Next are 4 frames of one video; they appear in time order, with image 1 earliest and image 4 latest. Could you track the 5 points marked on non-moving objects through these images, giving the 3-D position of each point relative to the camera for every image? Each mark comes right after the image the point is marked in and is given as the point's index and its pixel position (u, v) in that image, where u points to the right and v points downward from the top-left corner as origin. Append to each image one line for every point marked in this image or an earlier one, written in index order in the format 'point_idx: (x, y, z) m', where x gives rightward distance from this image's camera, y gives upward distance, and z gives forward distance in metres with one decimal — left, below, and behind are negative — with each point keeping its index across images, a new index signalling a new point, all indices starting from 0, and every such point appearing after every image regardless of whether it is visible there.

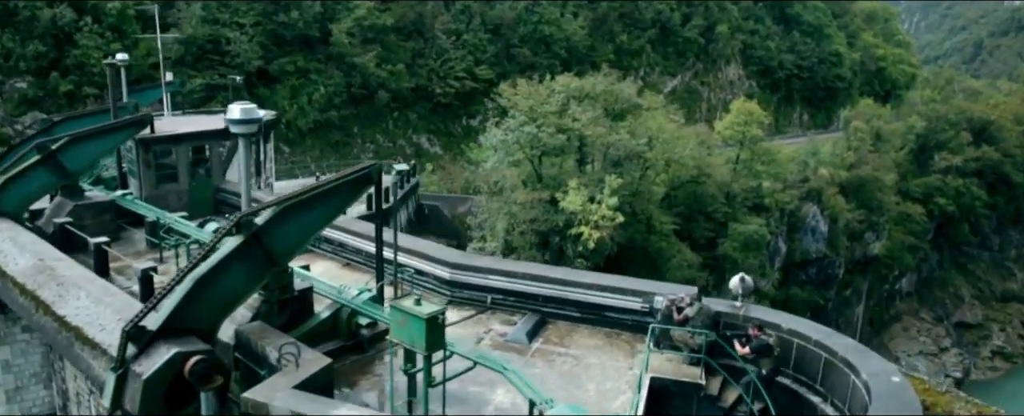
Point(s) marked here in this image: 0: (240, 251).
0: (-2.3, -0.4, +6.3) m
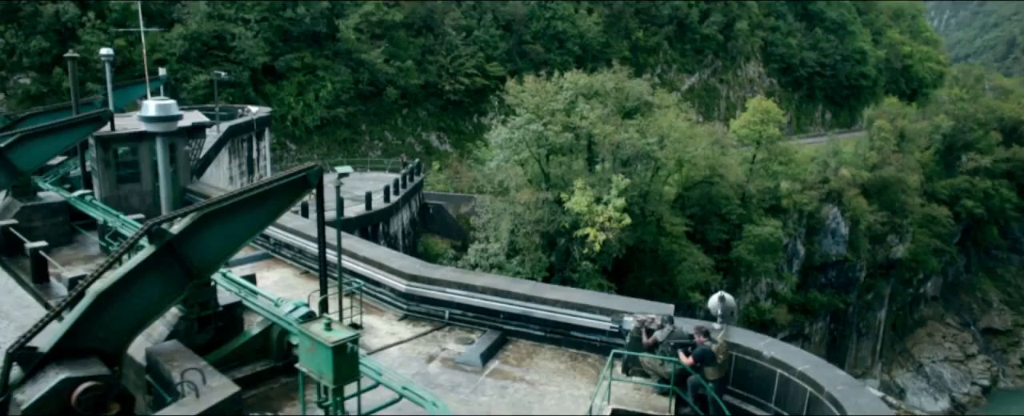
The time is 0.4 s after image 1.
0: (-2.7, -0.4, +5.7) m
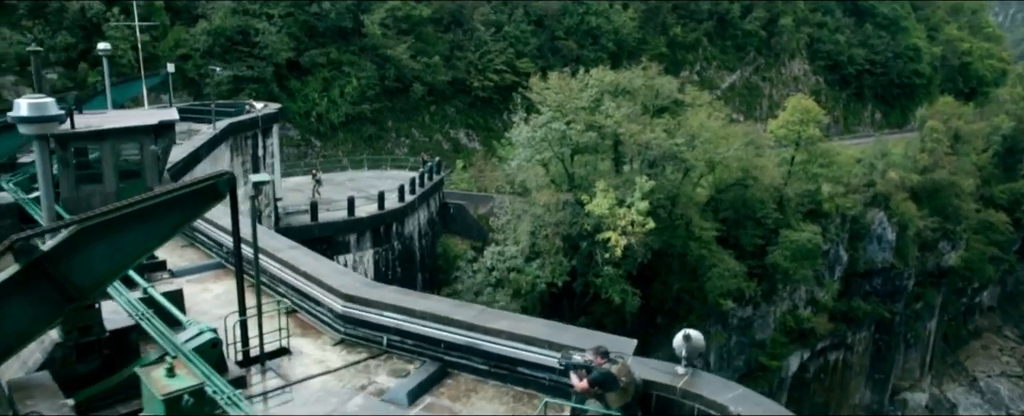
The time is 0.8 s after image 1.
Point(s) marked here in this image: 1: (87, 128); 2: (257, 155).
0: (-3.3, -0.5, +5.0) m
1: (-5.7, +1.1, +10.0) m
2: (-6.4, +1.3, +18.8) m
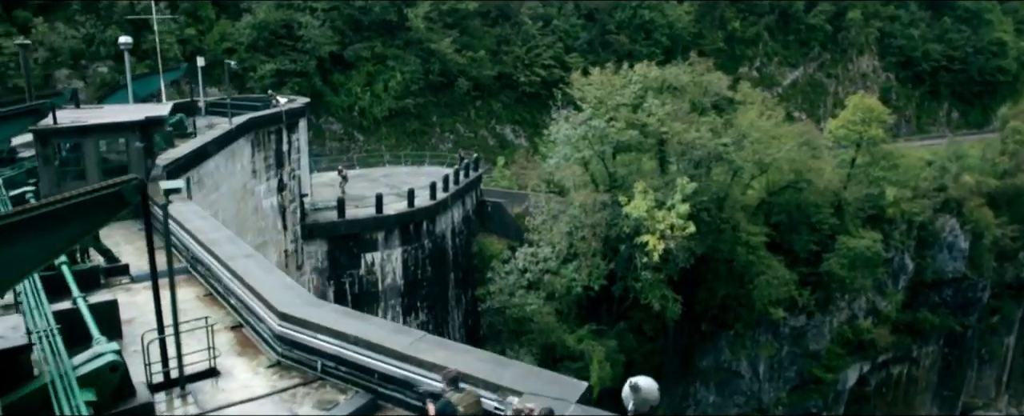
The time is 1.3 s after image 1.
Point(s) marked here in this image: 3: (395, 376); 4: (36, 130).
0: (-3.8, -0.6, +4.6) m
1: (-5.8, +1.1, +9.8) m
2: (-5.7, +1.4, +18.5) m
3: (-0.9, -1.2, +5.5) m
4: (-6.1, +1.0, +9.5) m
